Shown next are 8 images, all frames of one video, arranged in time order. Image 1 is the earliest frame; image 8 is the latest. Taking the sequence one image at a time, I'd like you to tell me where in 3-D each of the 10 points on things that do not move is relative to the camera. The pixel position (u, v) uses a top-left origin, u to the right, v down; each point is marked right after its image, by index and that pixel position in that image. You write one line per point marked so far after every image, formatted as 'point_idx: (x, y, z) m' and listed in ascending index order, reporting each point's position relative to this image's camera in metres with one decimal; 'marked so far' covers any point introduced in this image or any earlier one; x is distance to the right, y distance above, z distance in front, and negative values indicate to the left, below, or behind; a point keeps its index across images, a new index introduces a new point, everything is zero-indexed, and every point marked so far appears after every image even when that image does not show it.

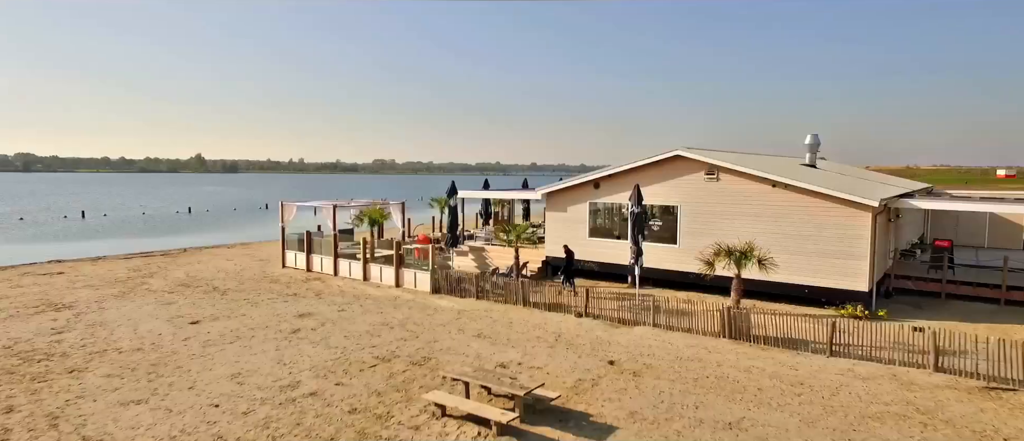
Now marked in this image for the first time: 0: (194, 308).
0: (-8.4, -2.3, +16.3) m
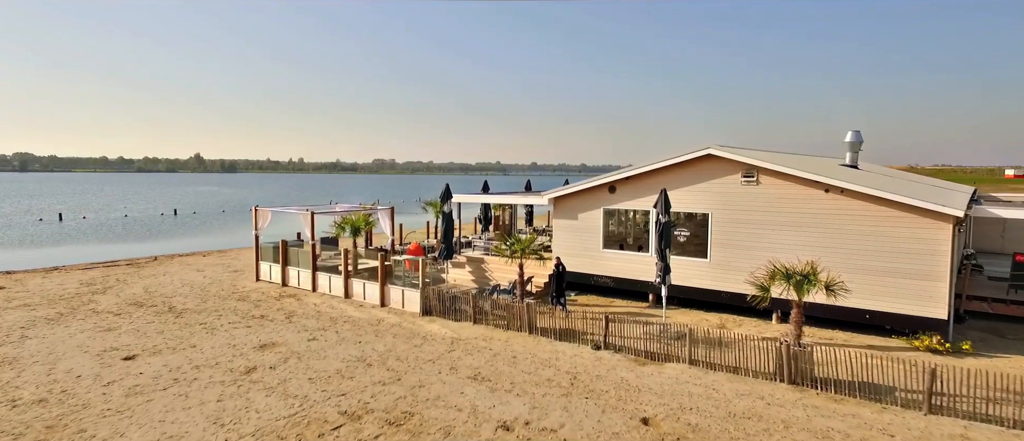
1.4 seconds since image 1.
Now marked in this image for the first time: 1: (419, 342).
0: (-8.4, -2.6, +13.6) m
1: (-2.0, -2.7, +13.5) m
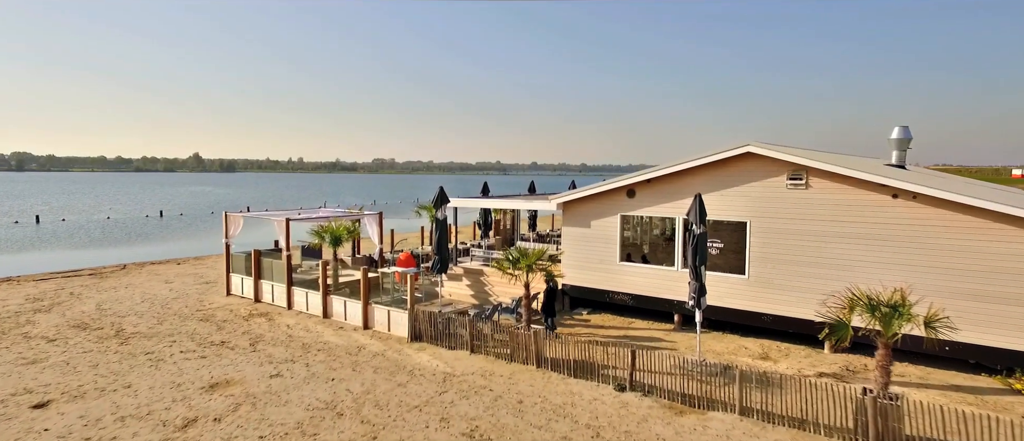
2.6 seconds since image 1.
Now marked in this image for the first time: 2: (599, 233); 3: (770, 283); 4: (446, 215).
0: (-8.3, -2.8, +11.3) m
1: (-2.0, -2.9, +11.2) m
2: (+2.3, -0.3, +16.0) m
3: (+5.5, -1.3, +13.1) m
4: (-1.8, +0.2, +16.8) m
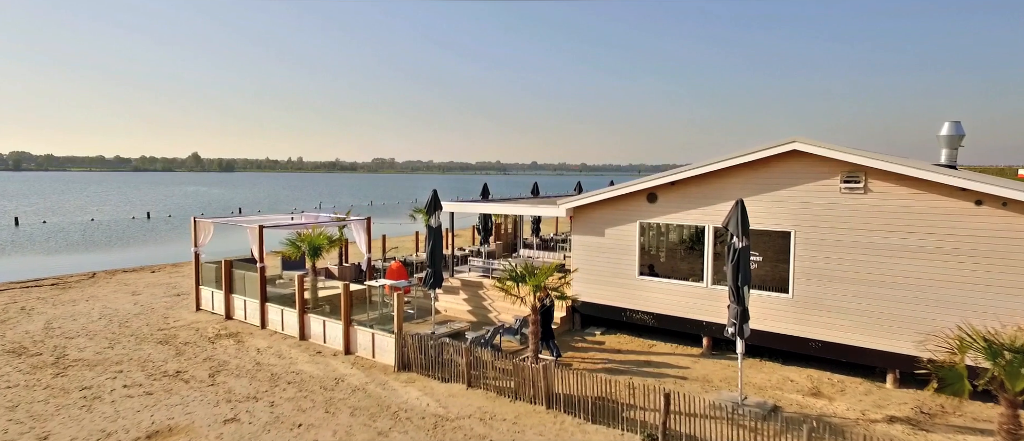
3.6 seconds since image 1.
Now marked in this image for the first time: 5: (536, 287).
0: (-8.2, -3.0, +9.3) m
1: (-1.9, -3.1, +9.2) m
2: (+2.4, -0.5, +14.0) m
3: (+5.6, -1.5, +11.1) m
4: (-1.7, 0.0, +14.8) m
5: (+0.5, -1.3, +11.8) m
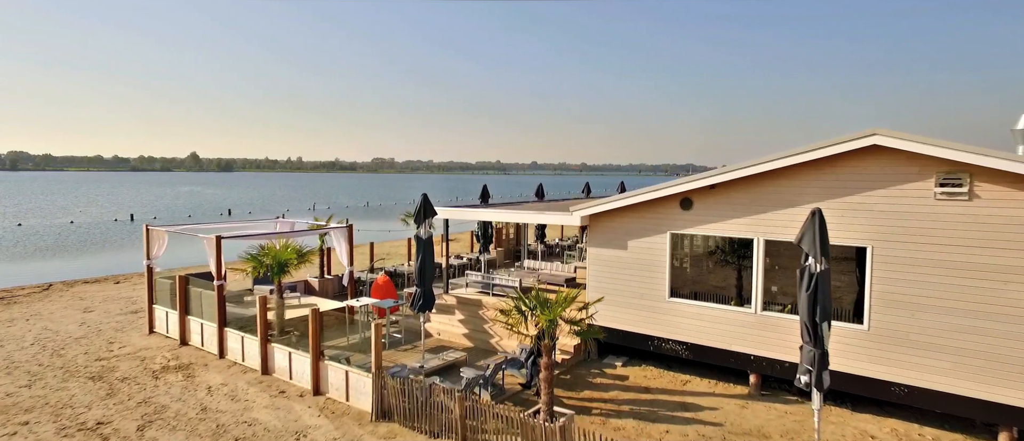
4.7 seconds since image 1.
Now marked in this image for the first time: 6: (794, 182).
0: (-8.1, -3.2, +7.0) m
1: (-1.8, -3.3, +6.9) m
2: (+2.5, -0.7, +11.7) m
3: (+5.7, -1.7, +8.8) m
4: (-1.7, -0.2, +12.5) m
5: (+0.6, -1.5, +9.5) m
6: (+4.5, +0.6, +9.8) m
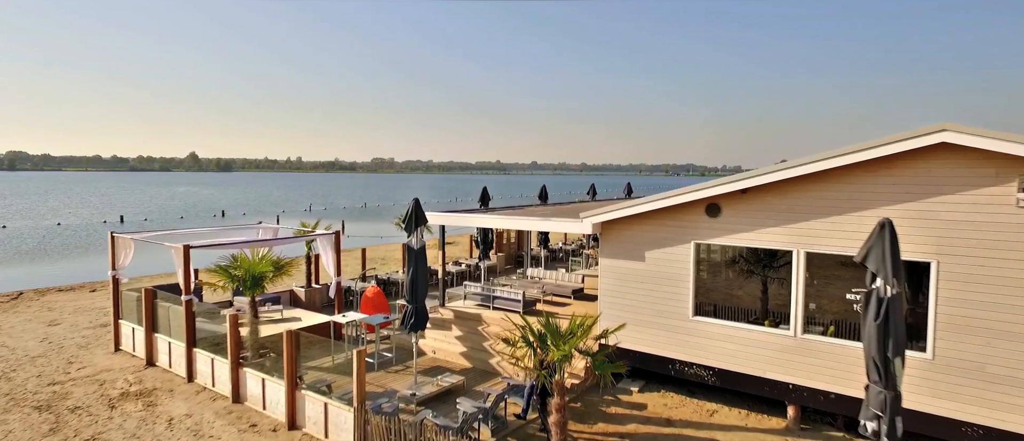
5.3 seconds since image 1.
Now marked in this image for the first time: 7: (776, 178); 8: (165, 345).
0: (-8.0, -3.3, +5.7) m
1: (-1.7, -3.4, +5.5) m
2: (+2.5, -0.9, +10.4) m
3: (+5.8, -1.9, +7.5) m
4: (-1.6, -0.4, +11.2) m
5: (+0.6, -1.7, +8.2) m
6: (+4.6, +0.5, +8.5) m
7: (+3.9, +0.6, +8.9) m
8: (-6.7, -2.4, +11.8) m
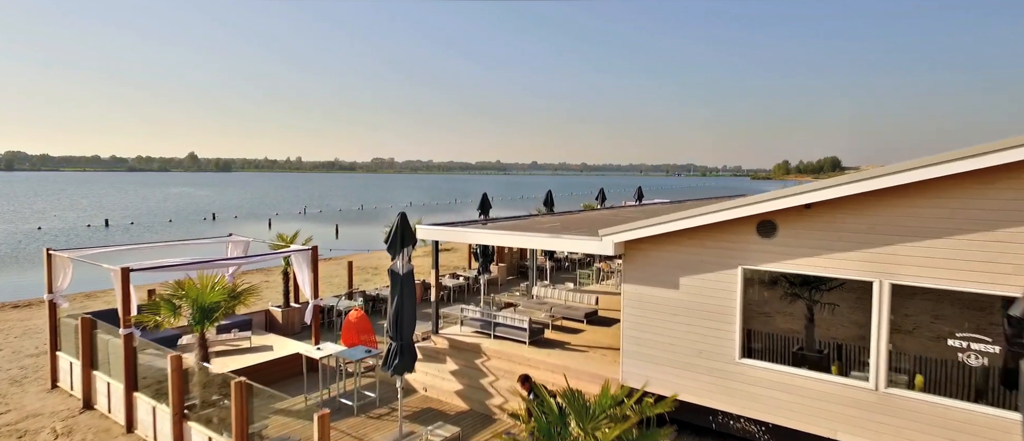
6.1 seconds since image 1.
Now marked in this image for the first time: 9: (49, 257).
0: (-8.0, -3.6, +3.8) m
1: (-1.6, -3.7, +3.6) m
2: (+2.6, -1.1, +8.5) m
3: (+5.8, -2.1, +5.6) m
4: (-1.5, -0.6, +9.3) m
5: (+0.7, -1.9, +6.3) m
6: (+4.7, +0.2, +6.6) m
7: (+3.9, +0.3, +7.0) m
8: (-6.6, -2.7, +9.9) m
9: (-8.5, -0.6, +11.2) m
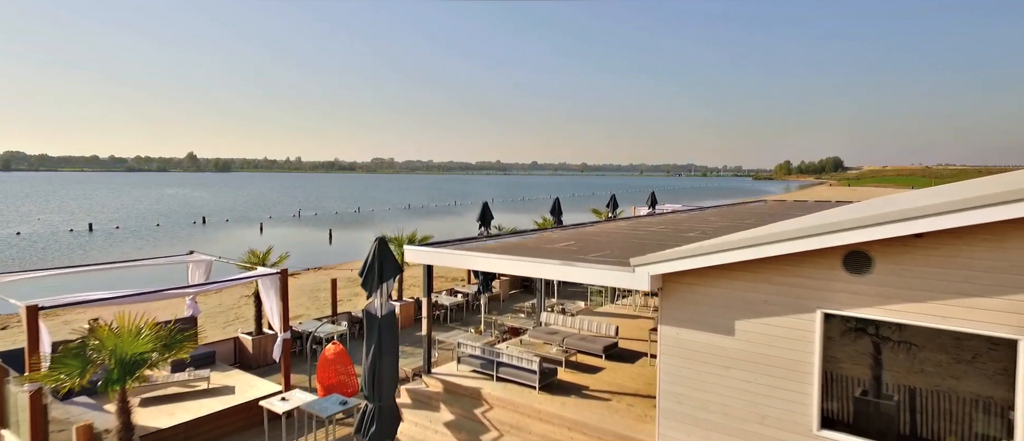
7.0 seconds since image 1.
0: (-7.9, -3.9, +1.8) m
1: (-1.5, -4.0, +1.7) m
2: (+2.7, -1.4, +6.5) m
3: (+5.9, -2.4, +3.7) m
4: (-1.4, -0.9, +7.4) m
5: (+0.8, -2.2, +4.3) m
6: (+4.8, -0.1, +4.7) m
7: (+4.0, 0.0, +5.1) m
8: (-6.5, -3.0, +8.0) m
9: (-8.3, -0.9, +9.3) m
